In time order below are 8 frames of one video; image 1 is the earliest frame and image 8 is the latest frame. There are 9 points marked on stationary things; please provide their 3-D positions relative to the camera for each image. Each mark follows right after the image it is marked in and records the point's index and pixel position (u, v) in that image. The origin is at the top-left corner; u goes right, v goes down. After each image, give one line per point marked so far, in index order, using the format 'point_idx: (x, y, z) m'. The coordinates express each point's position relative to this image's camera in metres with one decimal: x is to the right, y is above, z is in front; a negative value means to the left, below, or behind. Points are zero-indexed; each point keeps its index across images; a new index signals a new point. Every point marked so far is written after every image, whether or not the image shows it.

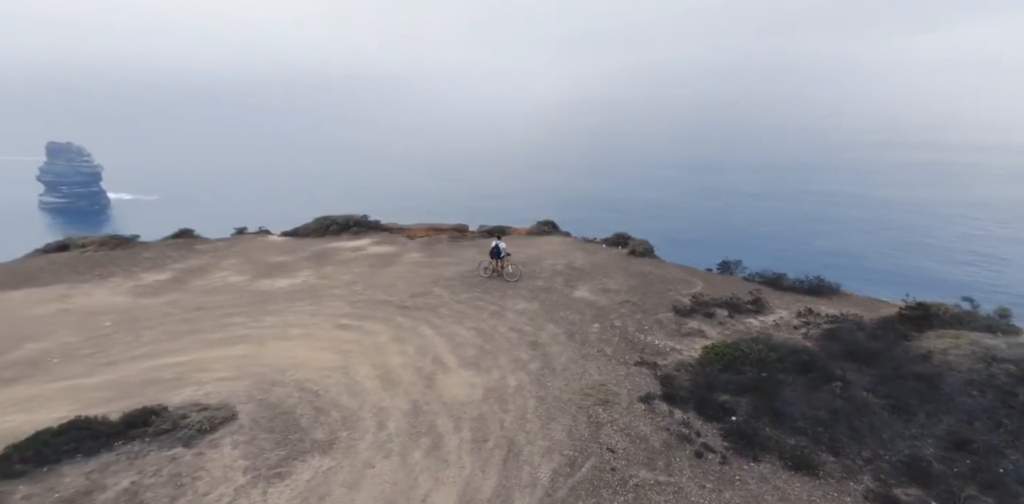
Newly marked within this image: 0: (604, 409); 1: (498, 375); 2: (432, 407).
0: (+2.3, -4.1, +11.9) m
1: (-0.5, -3.6, +13.8) m
2: (-2.1, -3.8, +11.7) m
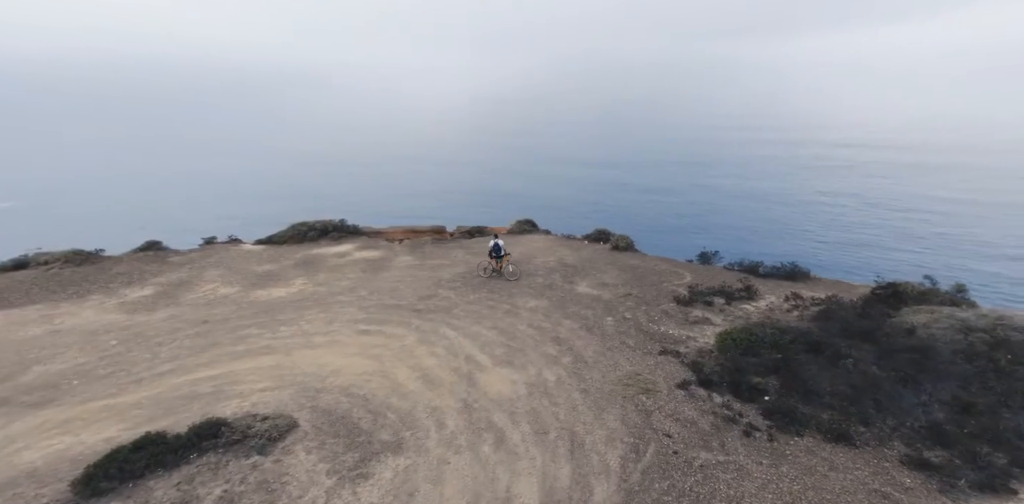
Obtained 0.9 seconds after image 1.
0: (+3.6, -3.9, +12.3) m
1: (+0.7, -3.5, +13.9) m
2: (-0.8, -3.8, +11.6) m
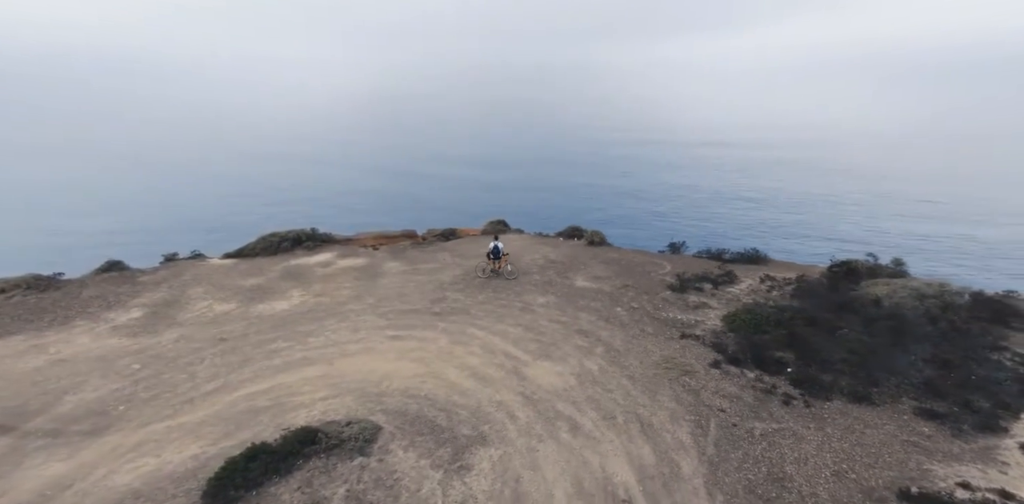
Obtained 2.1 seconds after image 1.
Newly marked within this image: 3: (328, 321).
0: (+5.1, -3.6, +13.2) m
1: (+2.0, -3.4, +14.5) m
2: (+0.8, -3.7, +12.1) m
3: (-7.0, -2.7, +17.9) m
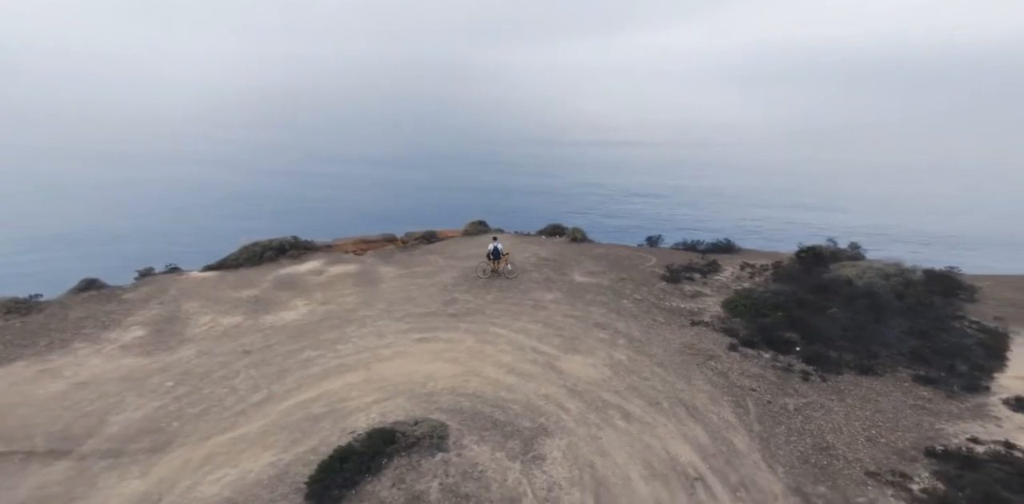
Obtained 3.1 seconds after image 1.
0: (+6.3, -3.3, +14.2) m
1: (+3.0, -3.3, +15.2) m
2: (+2.0, -3.6, +12.7) m
3: (-6.2, -2.9, +17.9) m
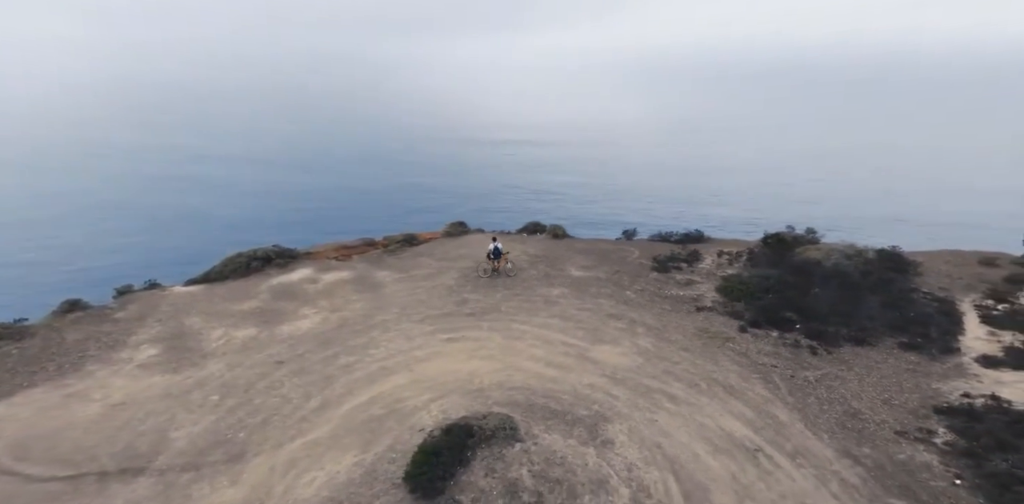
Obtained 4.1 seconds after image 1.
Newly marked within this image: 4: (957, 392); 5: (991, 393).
0: (+7.4, -3.0, +15.6) m
1: (+4.1, -3.1, +16.3) m
2: (+3.3, -3.5, +13.7) m
3: (-5.3, -3.1, +18.1) m
4: (+12.0, -3.7, +12.7) m
5: (+13.0, -3.8, +12.8) m
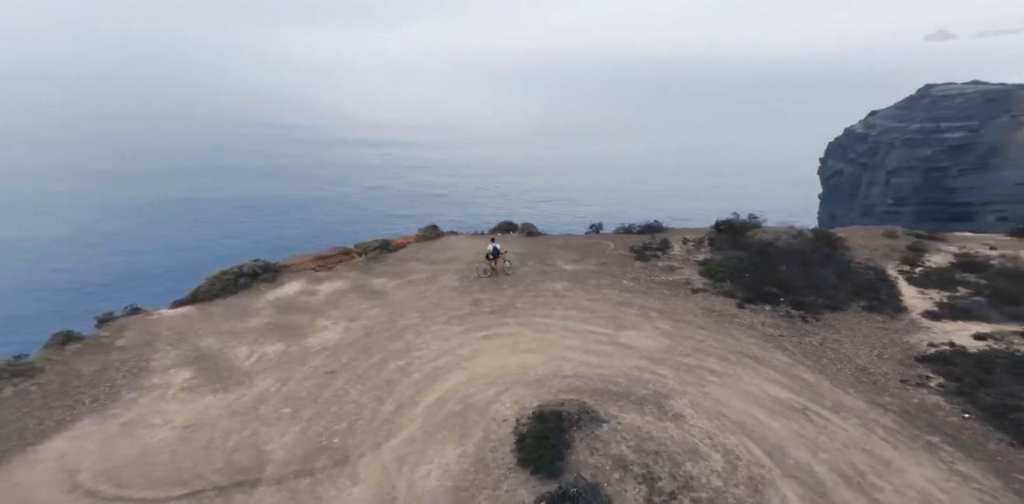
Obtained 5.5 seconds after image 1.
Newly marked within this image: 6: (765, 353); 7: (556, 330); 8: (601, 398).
0: (+8.7, -2.5, +18.0) m
1: (+5.4, -2.8, +18.4) m
2: (+4.9, -3.3, +15.7) m
3: (-4.2, -3.5, +19.1) m
4: (+13.7, -3.0, +15.7) m
5: (+14.6, -3.0, +15.9) m
6: (+8.0, -3.1, +15.0) m
7: (+1.8, -3.1, +18.7) m
8: (+2.6, -4.0, +12.9) m
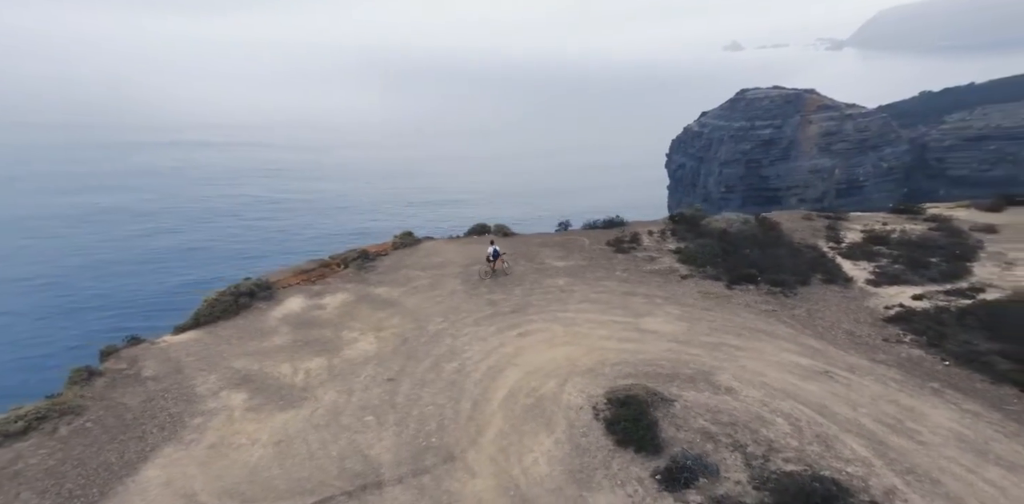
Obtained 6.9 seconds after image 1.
0: (+10.0, -2.1, +21.3) m
1: (+6.7, -2.6, +21.2) m
2: (+6.6, -3.2, +18.5) m
3: (-2.9, -4.0, +20.8) m
4: (+15.2, -2.2, +19.6) m
5: (+16.2, -2.1, +19.9) m
6: (+9.7, -2.8, +18.2) m
7: (+3.1, -3.2, +21.1) m
8: (+4.7, -4.0, +15.4) m
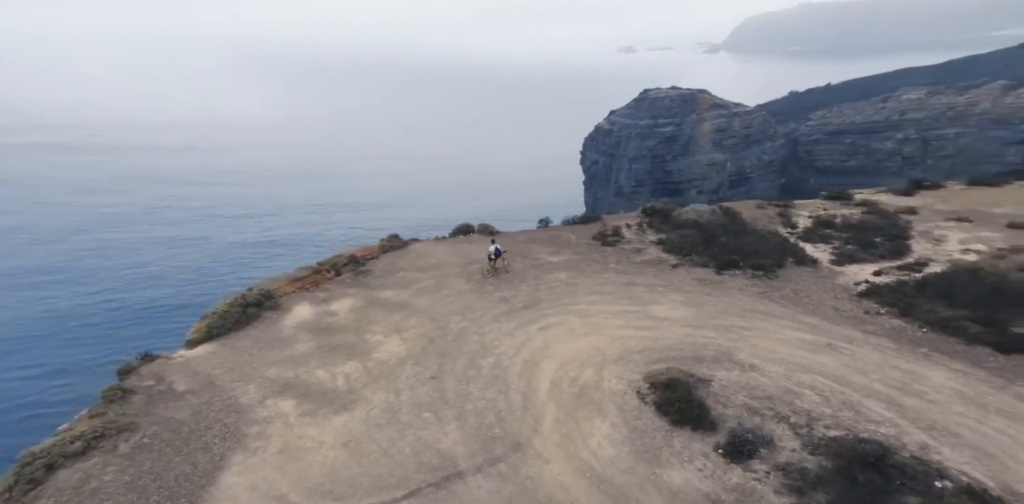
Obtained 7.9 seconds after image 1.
0: (+10.9, -1.6, +24.0) m
1: (+7.6, -2.3, +23.7) m
2: (+7.8, -2.9, +21.0) m
3: (-1.8, -4.1, +22.5) m
4: (+16.3, -1.5, +22.8) m
5: (+17.2, -1.4, +23.2) m
6: (+10.9, -2.4, +20.9) m
7: (+4.1, -3.0, +23.3) m
8: (+6.2, -3.9, +17.8) m
